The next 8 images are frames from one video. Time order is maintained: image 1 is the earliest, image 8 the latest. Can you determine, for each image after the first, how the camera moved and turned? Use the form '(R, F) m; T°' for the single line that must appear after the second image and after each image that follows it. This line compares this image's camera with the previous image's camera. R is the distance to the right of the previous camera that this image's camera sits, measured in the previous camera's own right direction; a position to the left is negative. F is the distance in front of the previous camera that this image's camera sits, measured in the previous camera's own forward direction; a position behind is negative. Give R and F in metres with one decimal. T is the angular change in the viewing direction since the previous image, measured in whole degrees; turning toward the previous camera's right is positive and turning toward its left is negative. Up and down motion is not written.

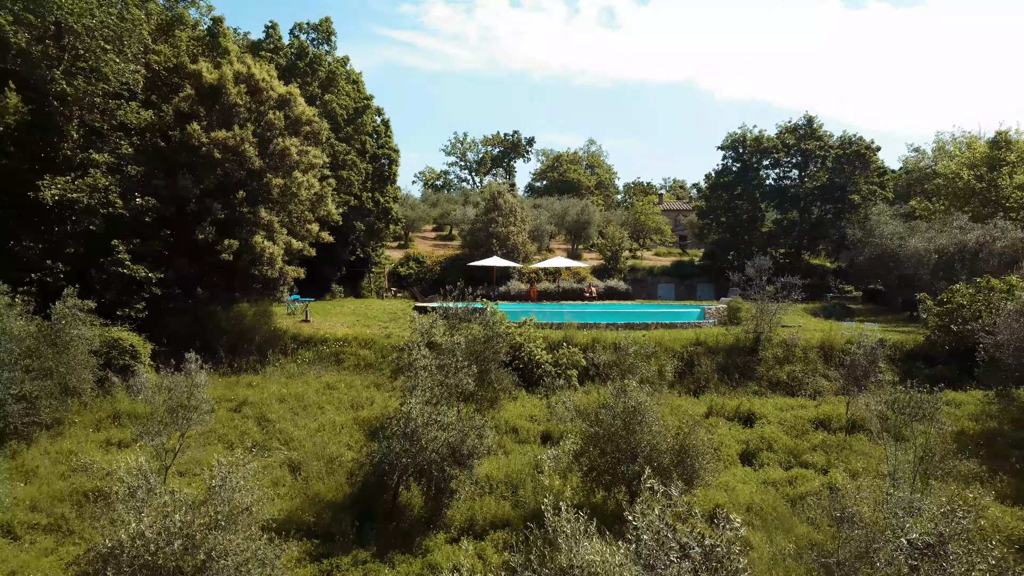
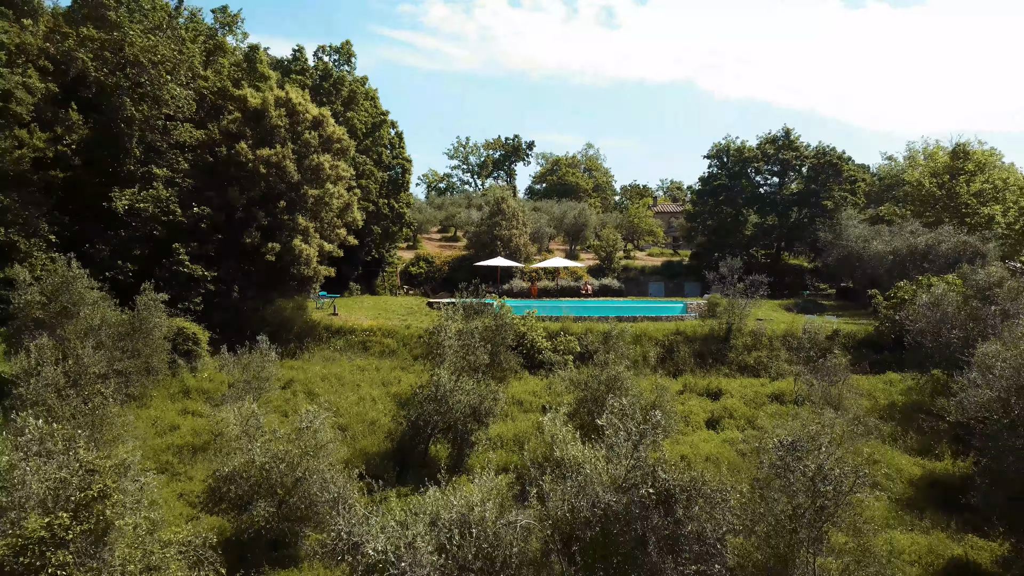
(-0.1, -1.9) m; 0°
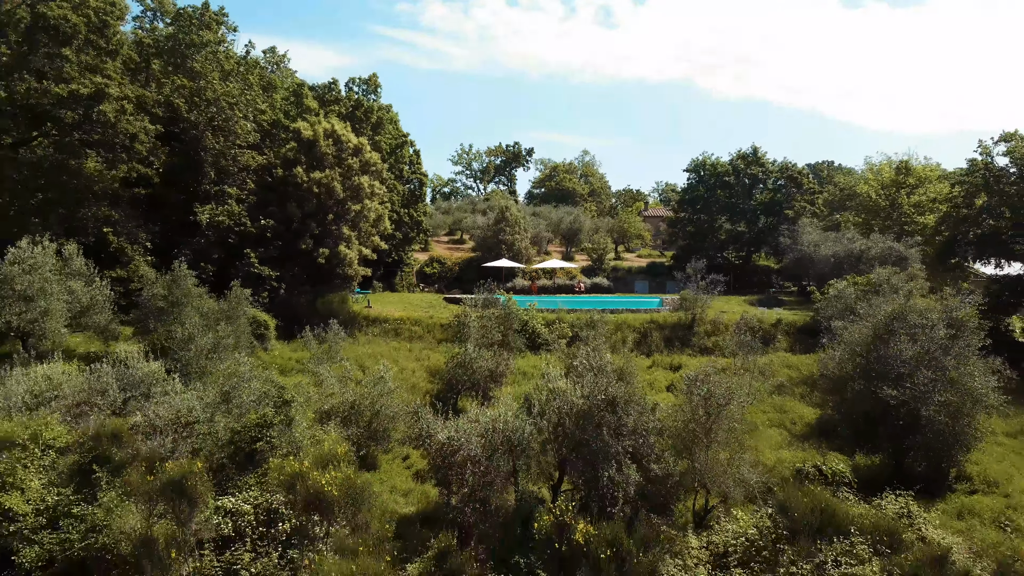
(-0.1, -3.2) m; 0°
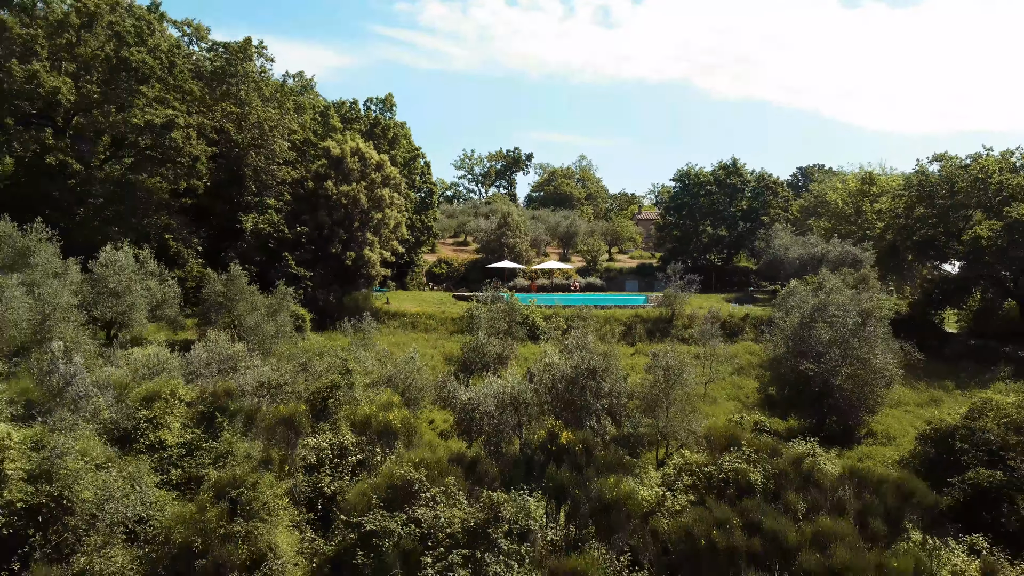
(-0.1, -2.5) m; 0°
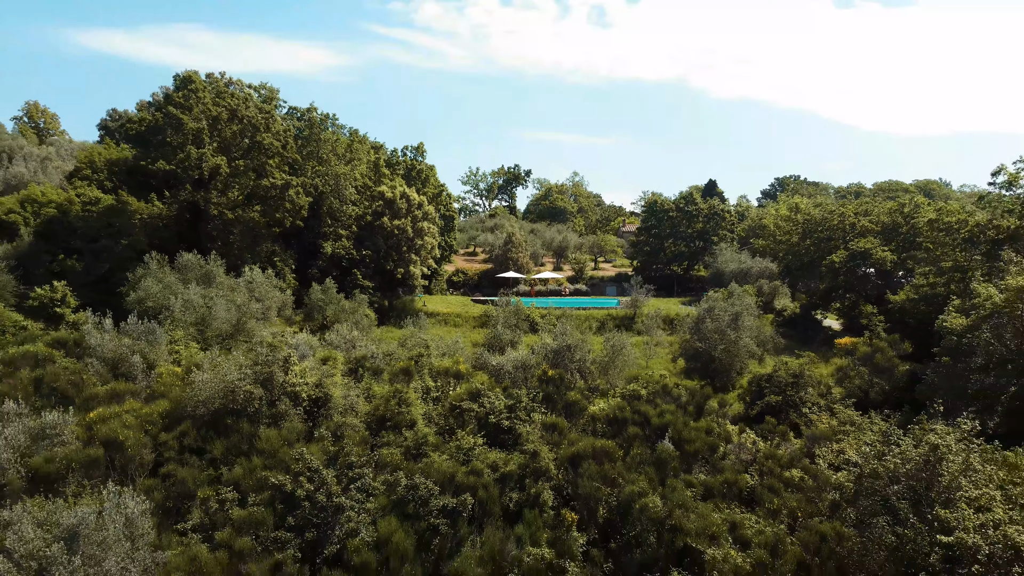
(-0.3, -7.4) m; 0°
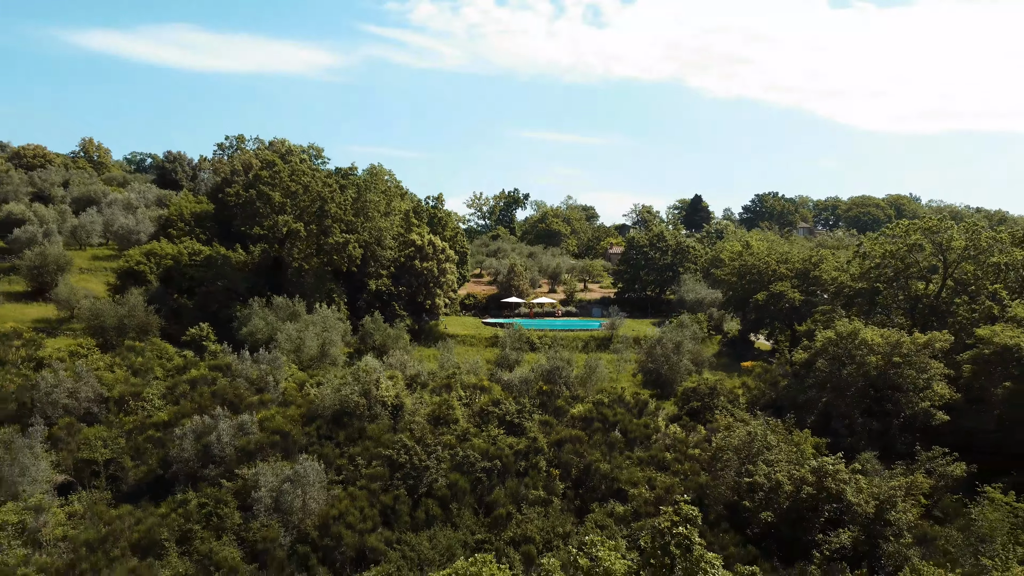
(-0.3, -7.5) m; 0°
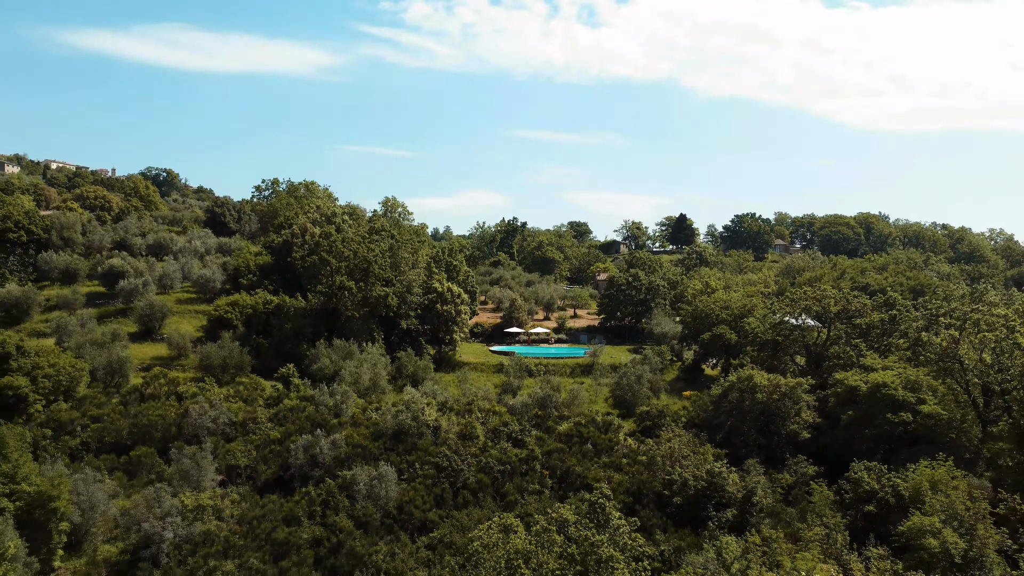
(-0.2, -9.0) m; 0°
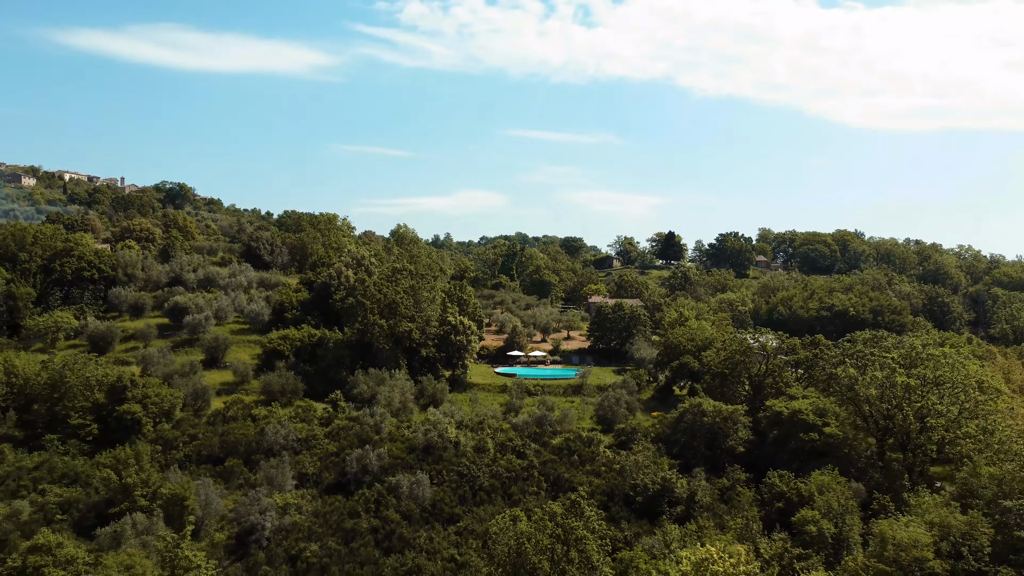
(-0.3, -8.4) m; 0°
